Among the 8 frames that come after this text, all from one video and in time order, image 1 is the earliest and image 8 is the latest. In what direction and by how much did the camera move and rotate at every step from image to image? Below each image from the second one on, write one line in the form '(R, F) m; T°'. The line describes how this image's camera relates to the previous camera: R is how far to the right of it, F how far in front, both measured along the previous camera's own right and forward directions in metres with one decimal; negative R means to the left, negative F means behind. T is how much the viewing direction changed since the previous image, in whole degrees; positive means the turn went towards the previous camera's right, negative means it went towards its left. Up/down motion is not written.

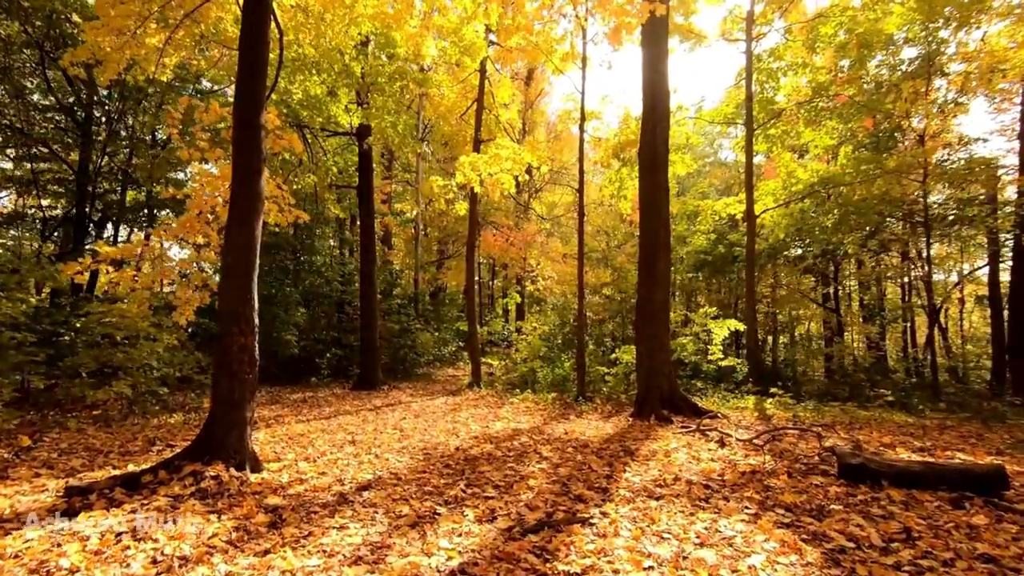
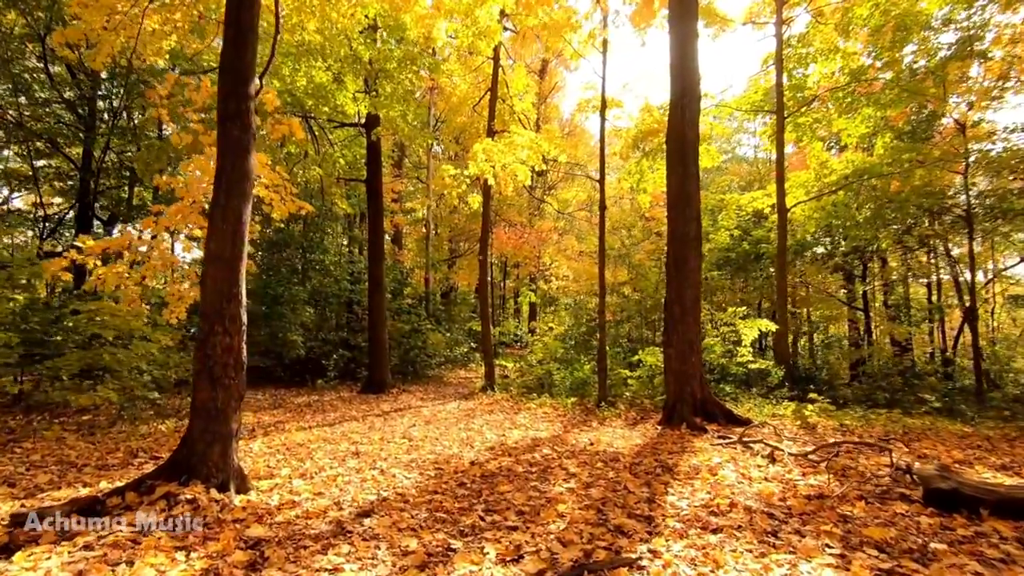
(-0.1, +0.6) m; -1°
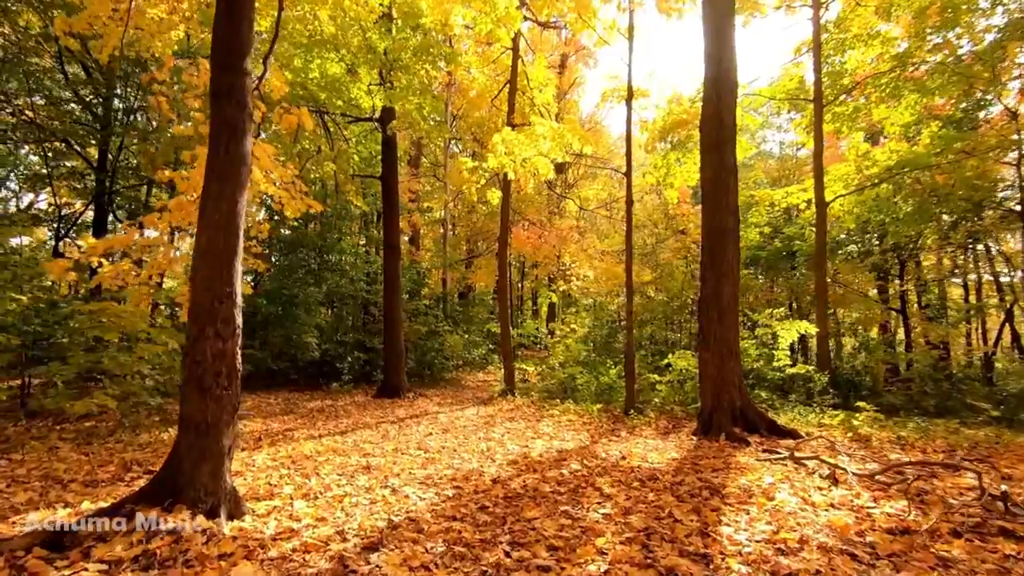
(-0.1, +0.5) m; -2°
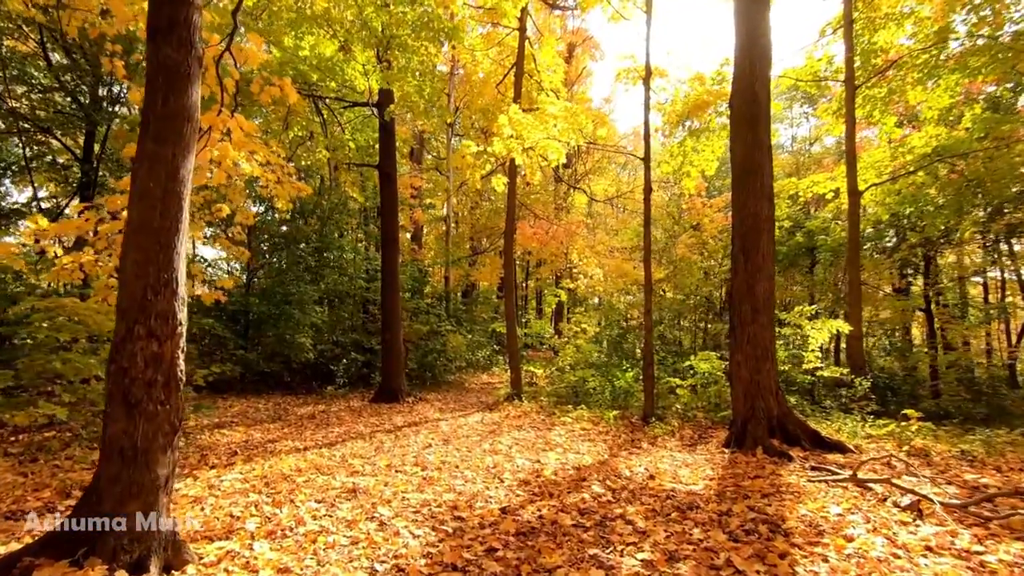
(-0.1, +0.8) m; 0°
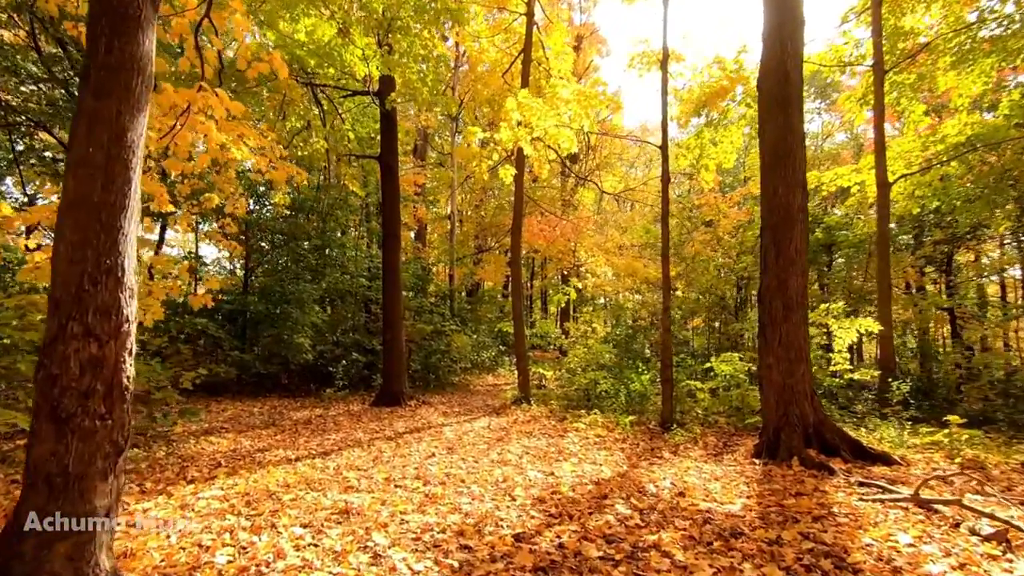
(-0.1, +0.5) m; 0°
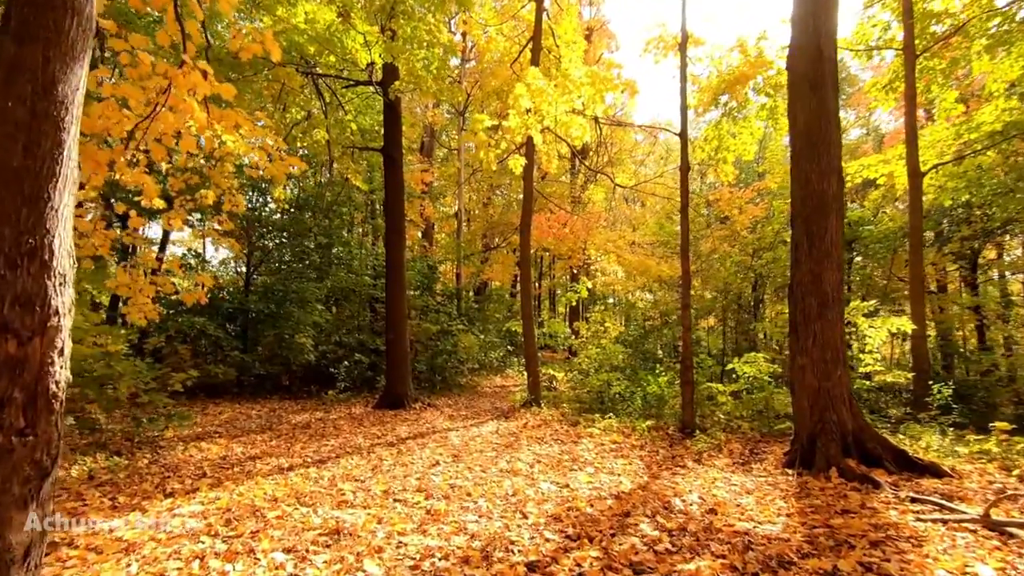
(0.0, +0.4) m; -1°
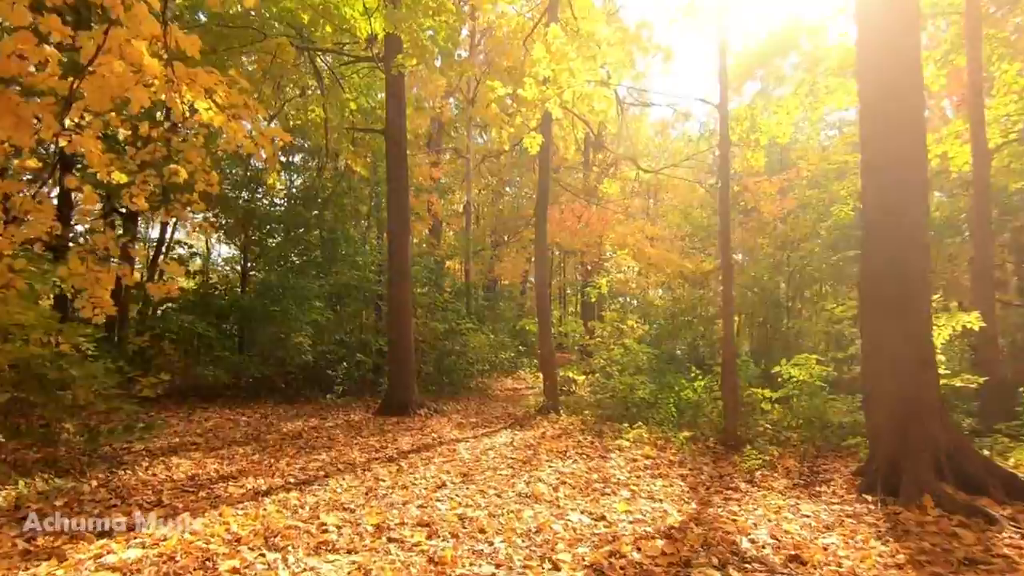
(-0.1, +0.9) m; -1°
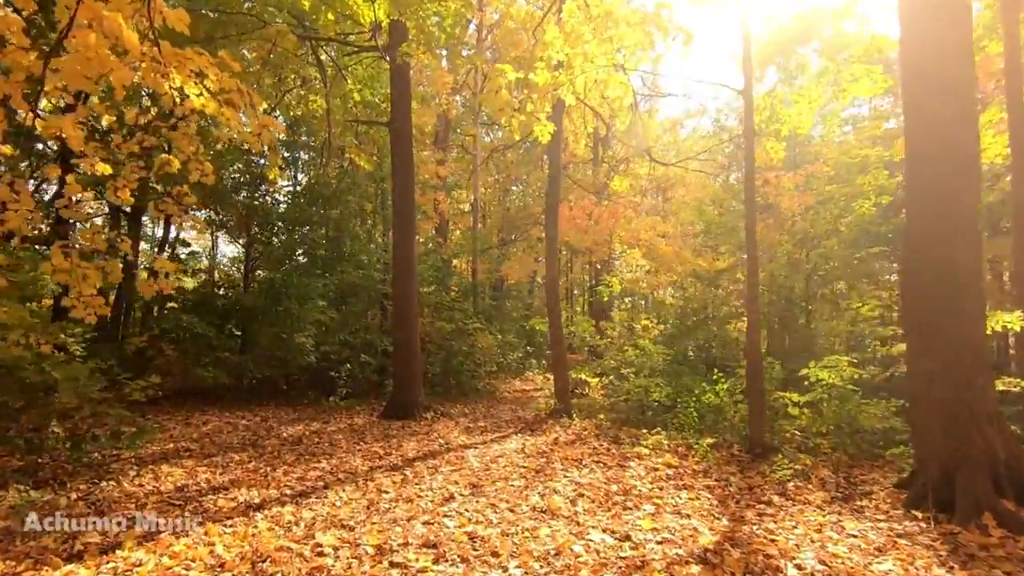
(-0.1, +0.4) m; -1°
